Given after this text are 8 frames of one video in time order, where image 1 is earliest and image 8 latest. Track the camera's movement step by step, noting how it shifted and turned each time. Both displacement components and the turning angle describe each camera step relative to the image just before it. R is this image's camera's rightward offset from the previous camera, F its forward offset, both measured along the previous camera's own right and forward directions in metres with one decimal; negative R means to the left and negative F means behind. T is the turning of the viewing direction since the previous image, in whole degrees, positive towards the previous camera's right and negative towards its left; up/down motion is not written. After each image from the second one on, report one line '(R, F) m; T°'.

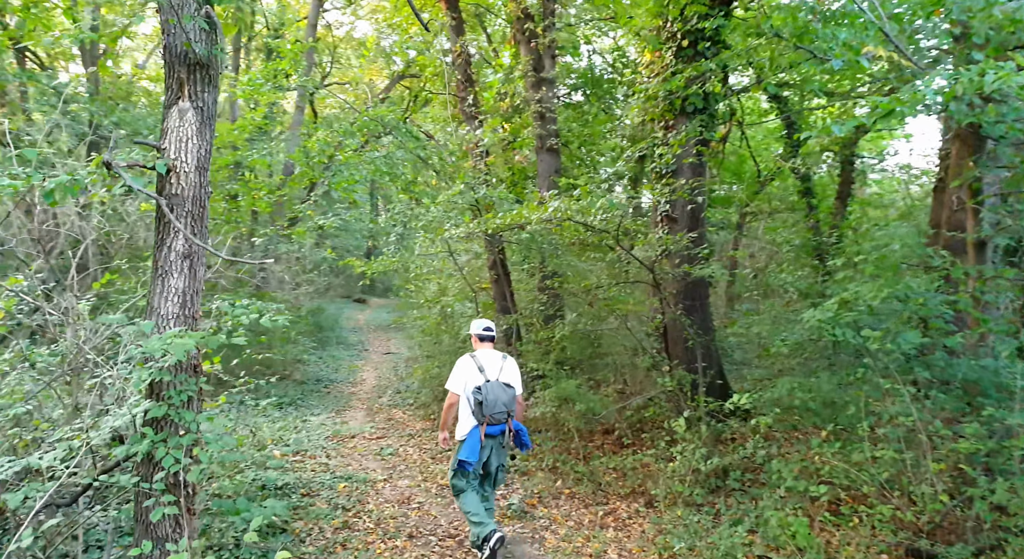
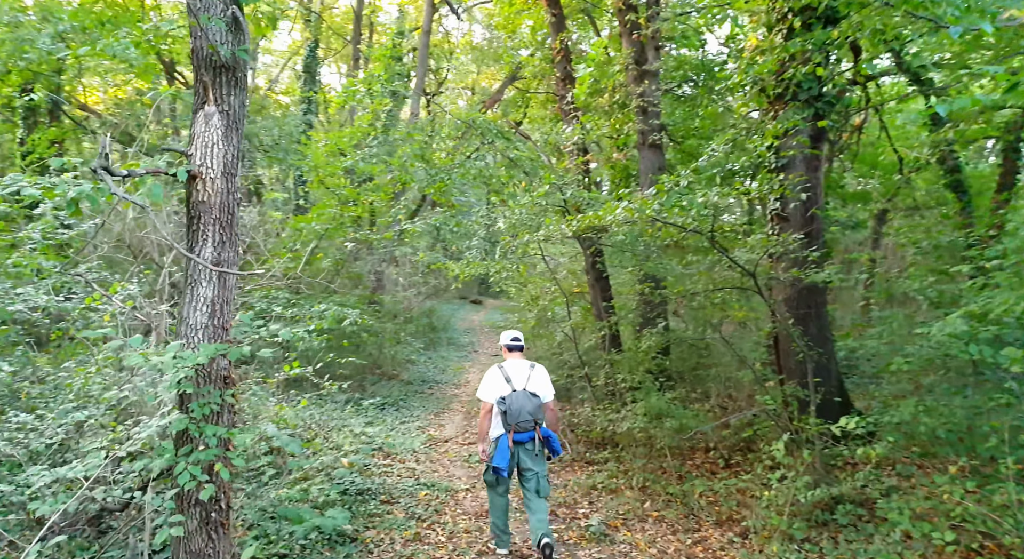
(+0.3, +0.3) m; -10°
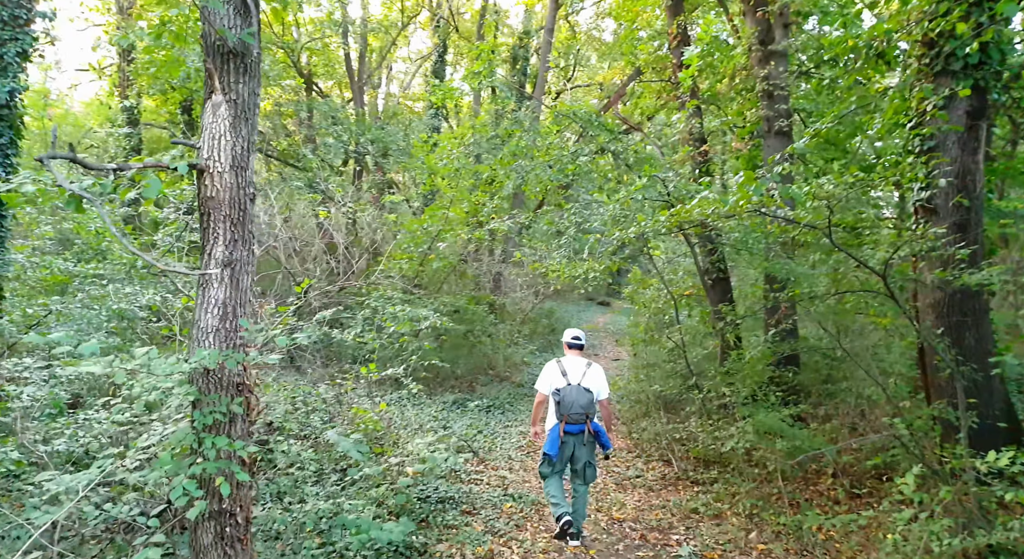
(+0.4, +0.4) m; -12°
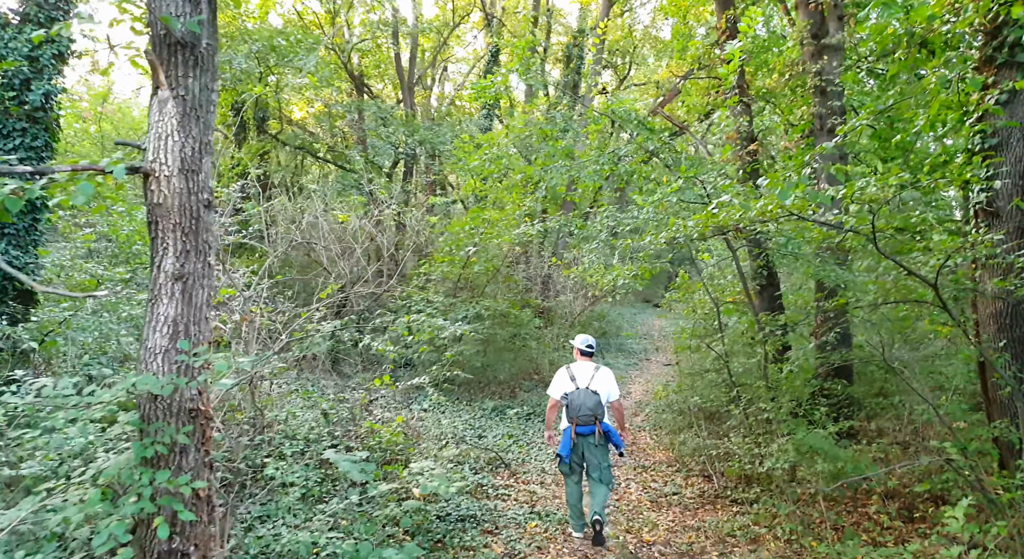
(+0.3, +0.2) m; -5°
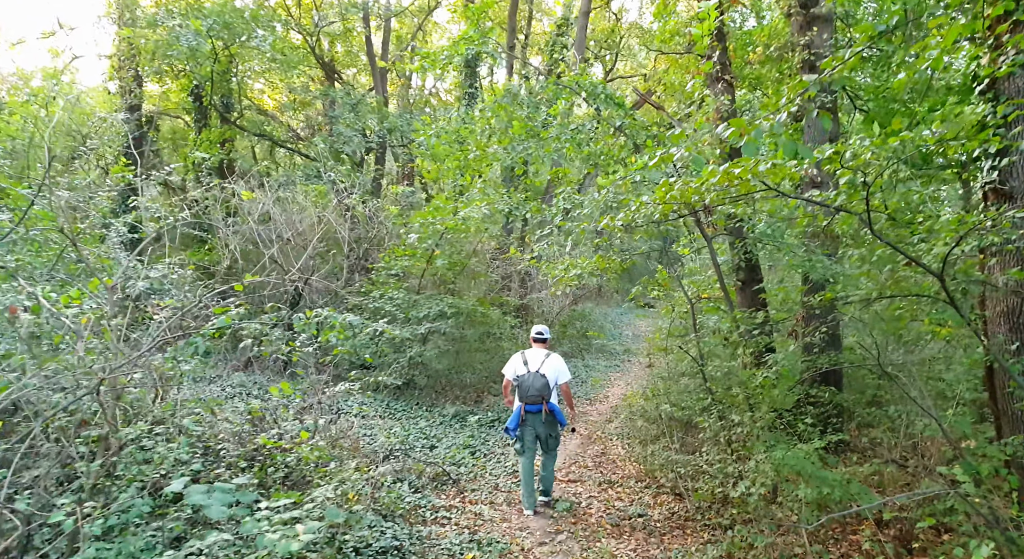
(+0.5, +0.9) m; +1°
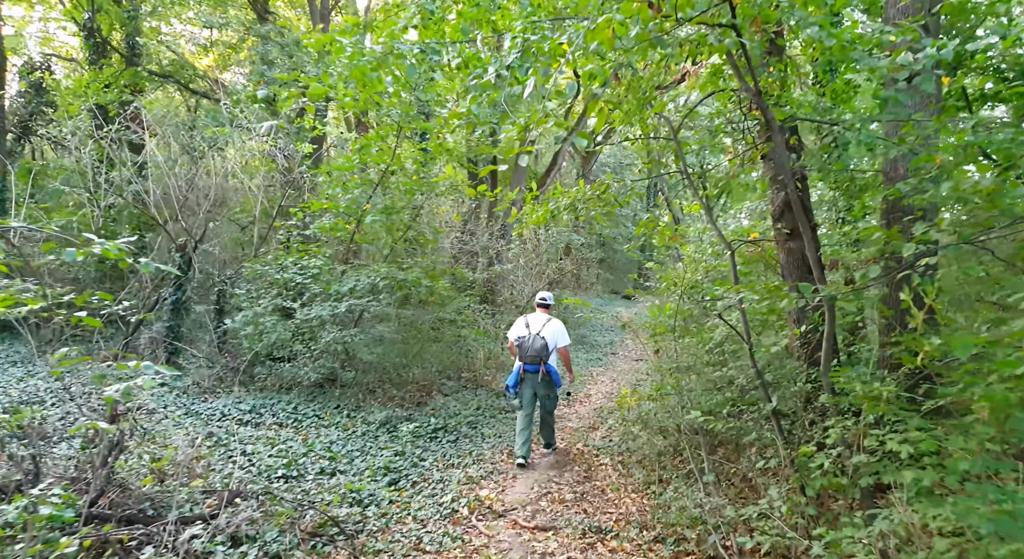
(+0.3, +2.7) m; +2°
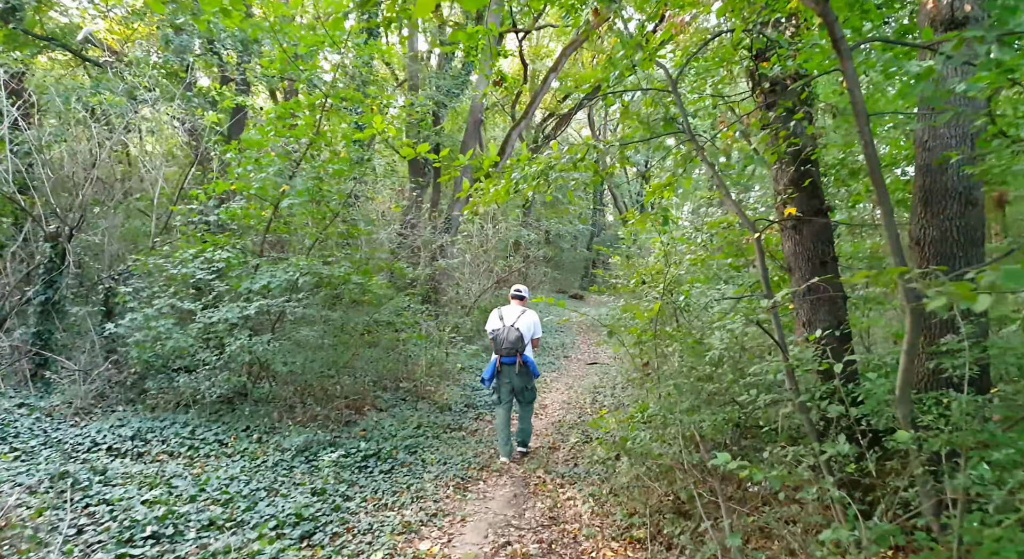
(0.0, +1.2) m; +5°
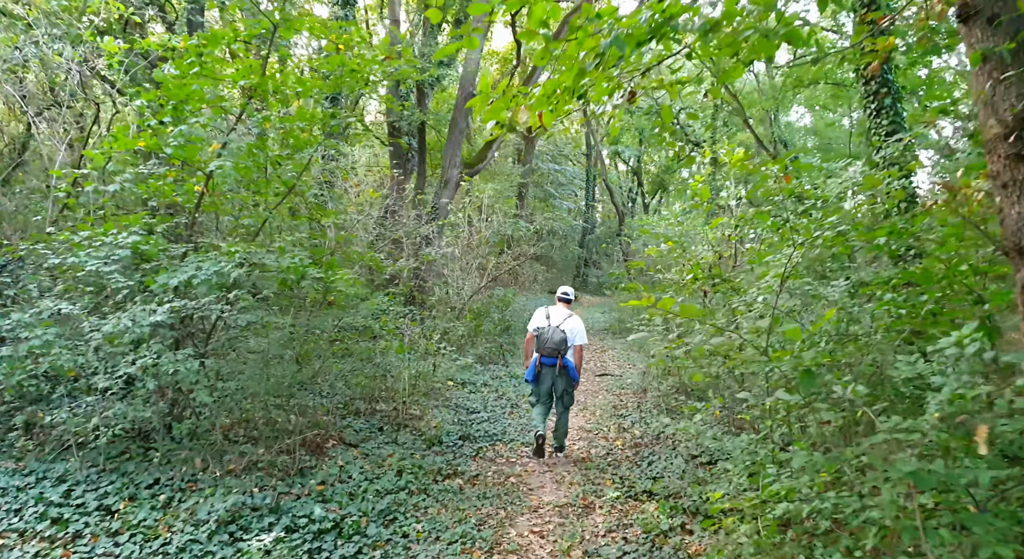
(-0.3, +2.0) m; +1°
